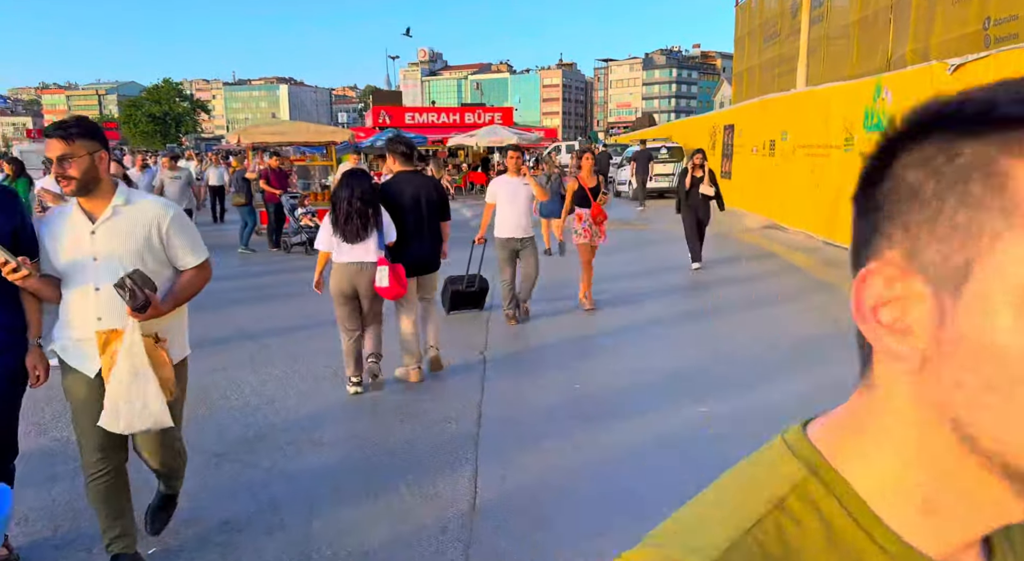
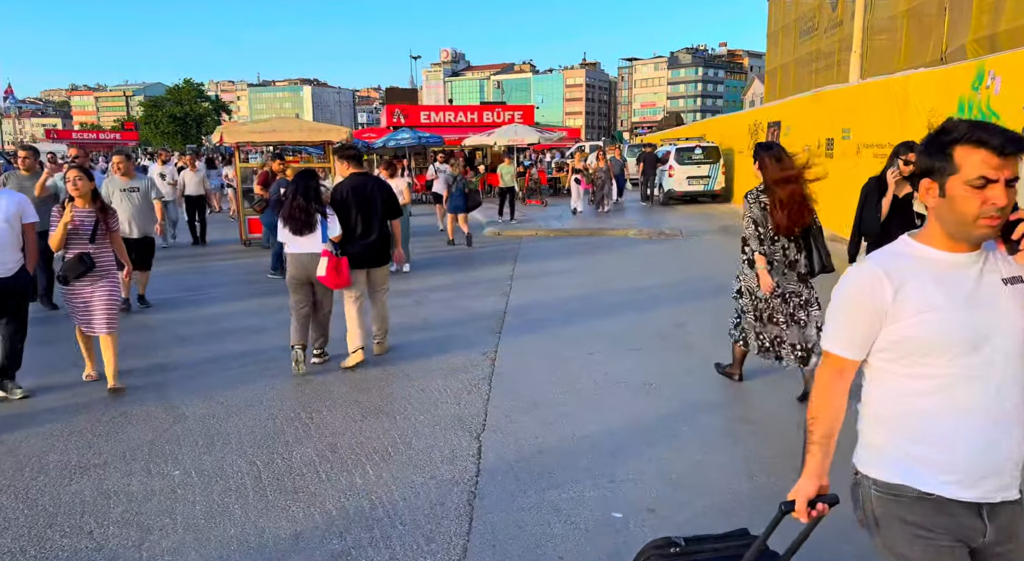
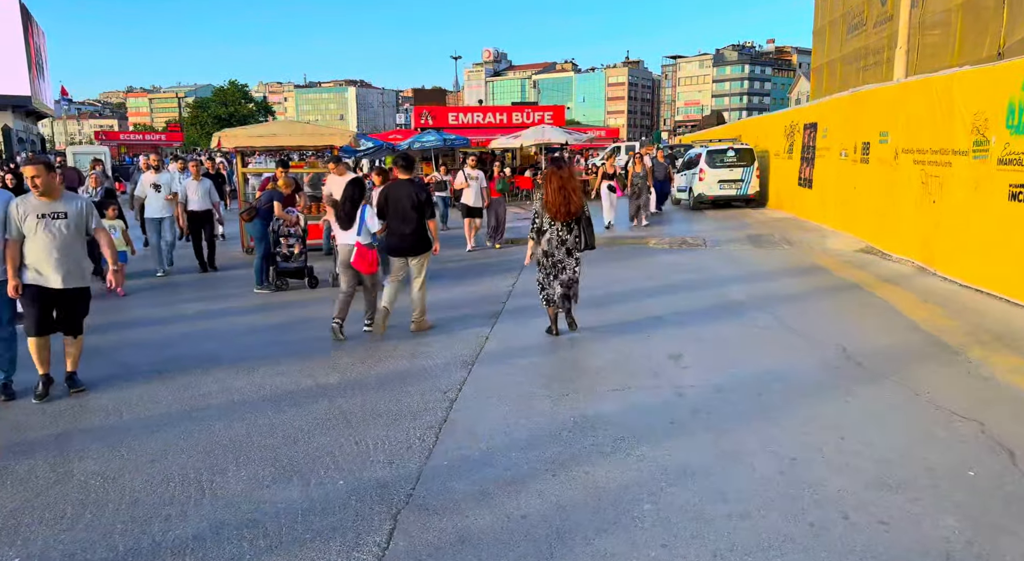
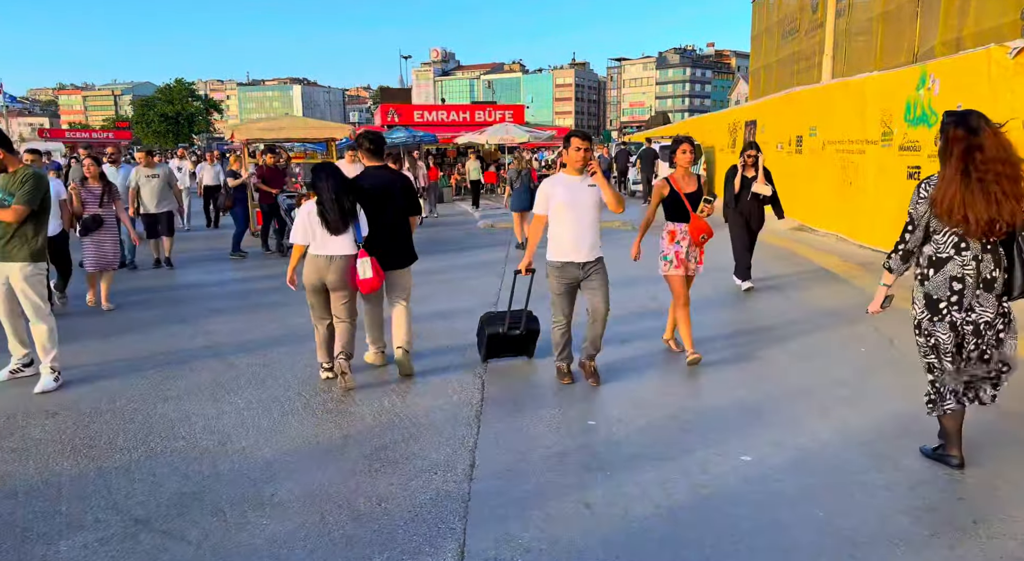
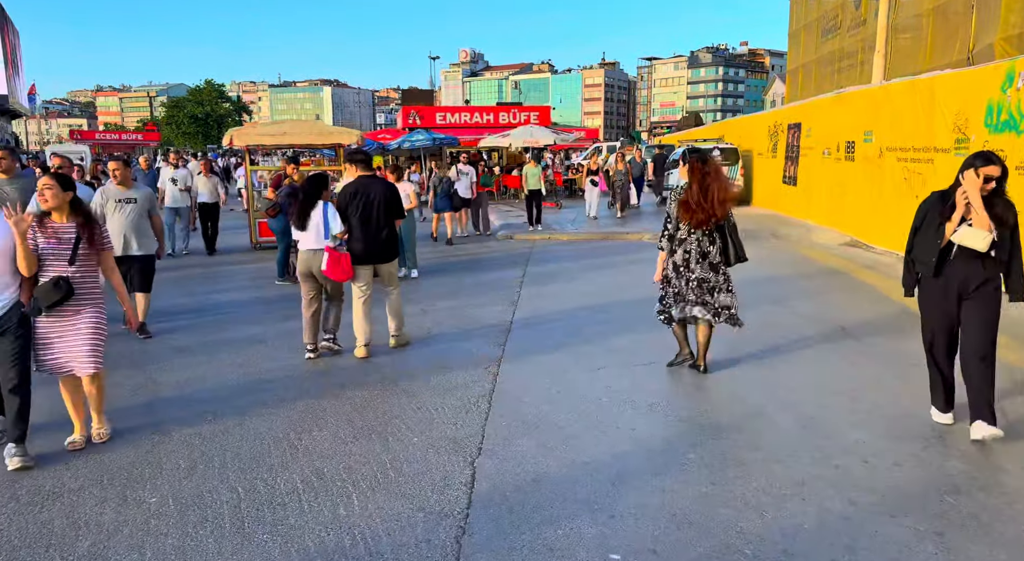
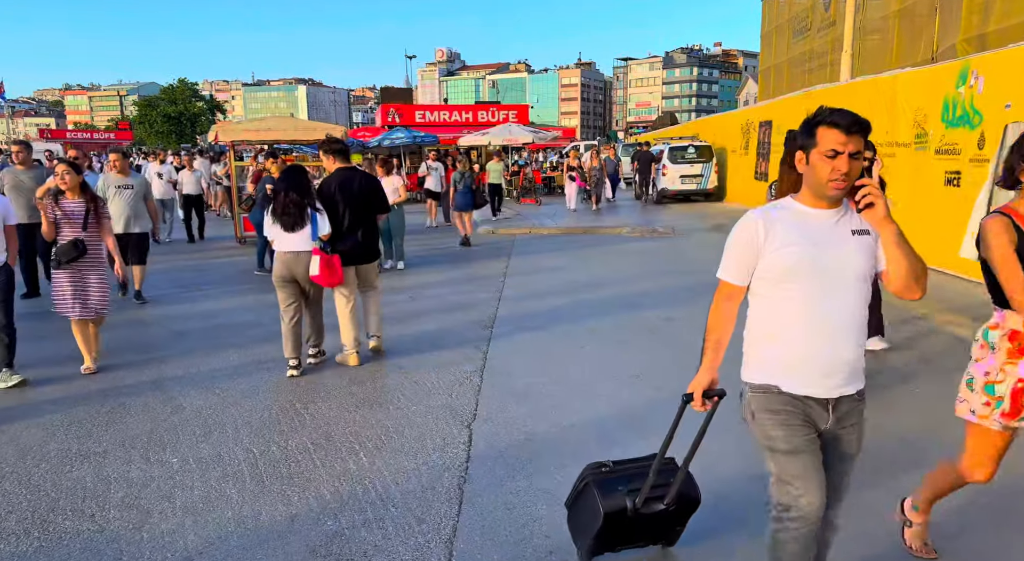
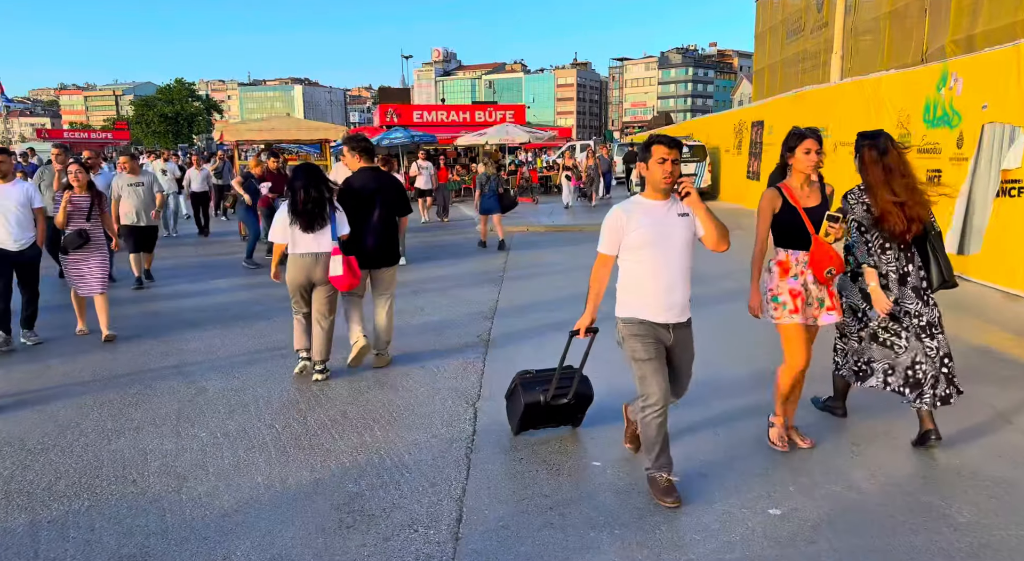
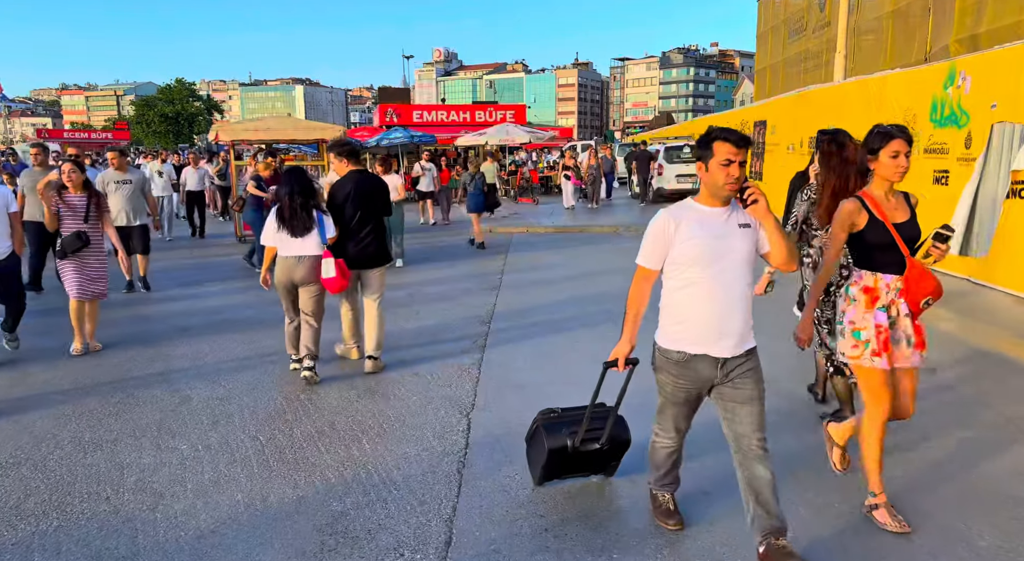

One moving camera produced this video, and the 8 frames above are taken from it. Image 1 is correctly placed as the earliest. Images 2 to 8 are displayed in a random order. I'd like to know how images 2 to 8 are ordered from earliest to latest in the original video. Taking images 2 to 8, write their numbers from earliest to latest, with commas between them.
4, 7, 8, 6, 2, 5, 3
